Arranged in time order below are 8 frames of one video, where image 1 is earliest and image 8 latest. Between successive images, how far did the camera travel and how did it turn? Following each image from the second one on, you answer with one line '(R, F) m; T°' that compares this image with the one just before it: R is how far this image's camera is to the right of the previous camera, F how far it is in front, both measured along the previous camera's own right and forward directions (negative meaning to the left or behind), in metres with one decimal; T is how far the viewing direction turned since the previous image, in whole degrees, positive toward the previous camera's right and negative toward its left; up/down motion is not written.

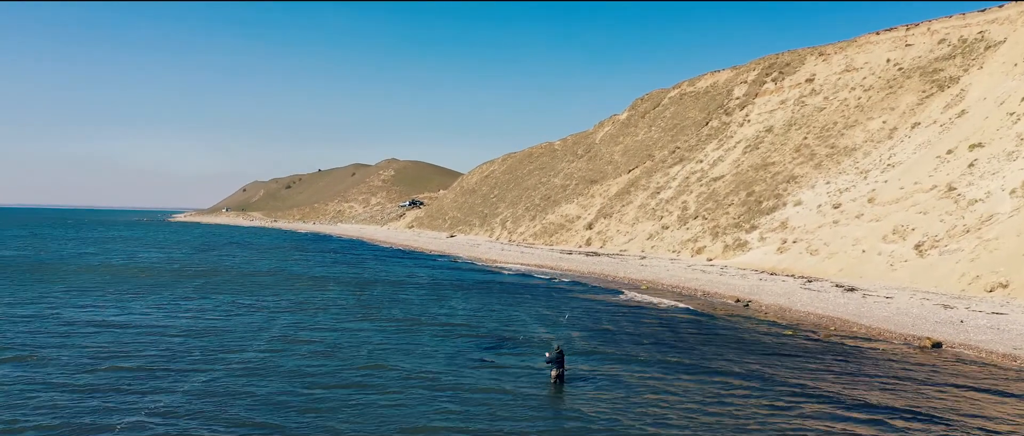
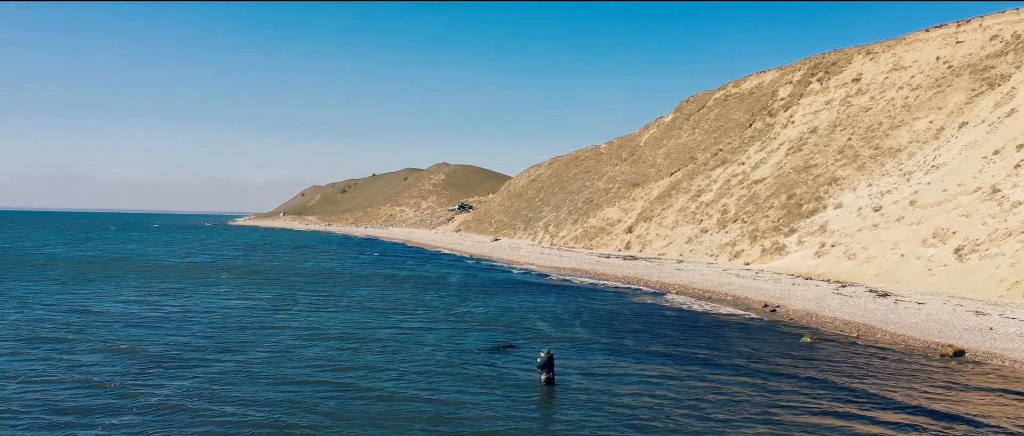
(+0.8, +0.1) m; -3°
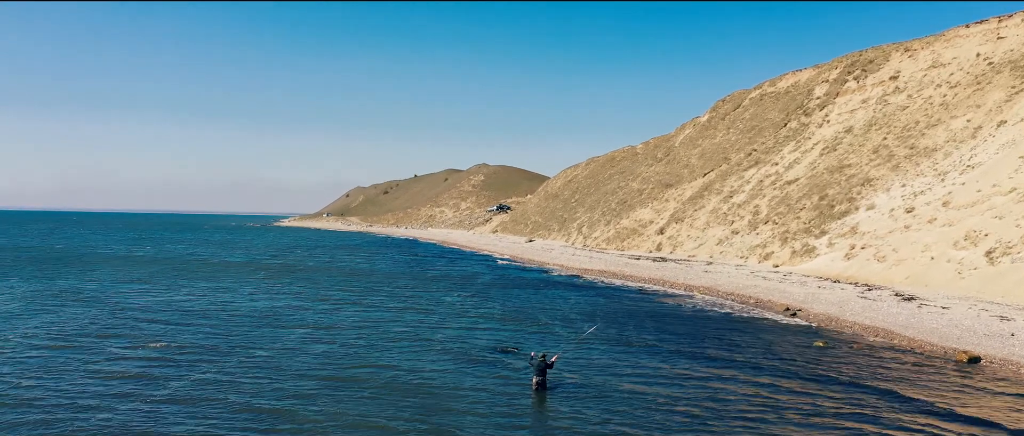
(+0.6, 0.0) m; -2°
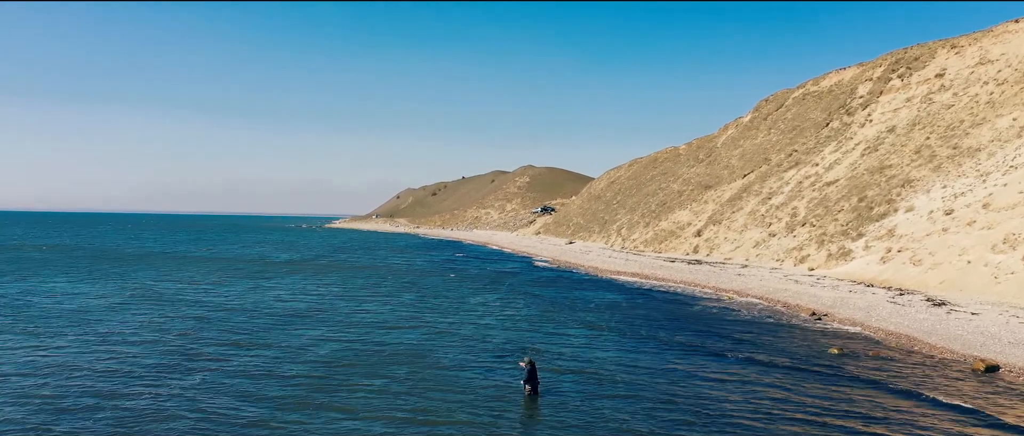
(+0.7, 0.0) m; -3°
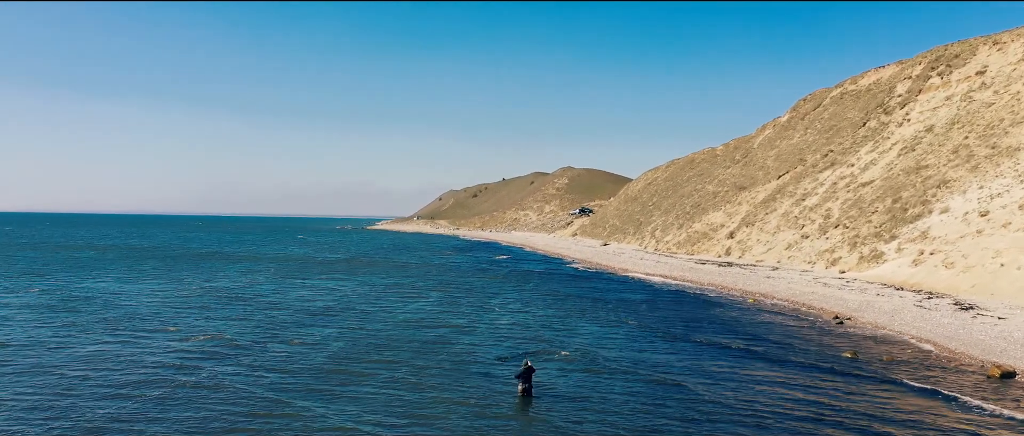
(+0.6, 0.0) m; -2°
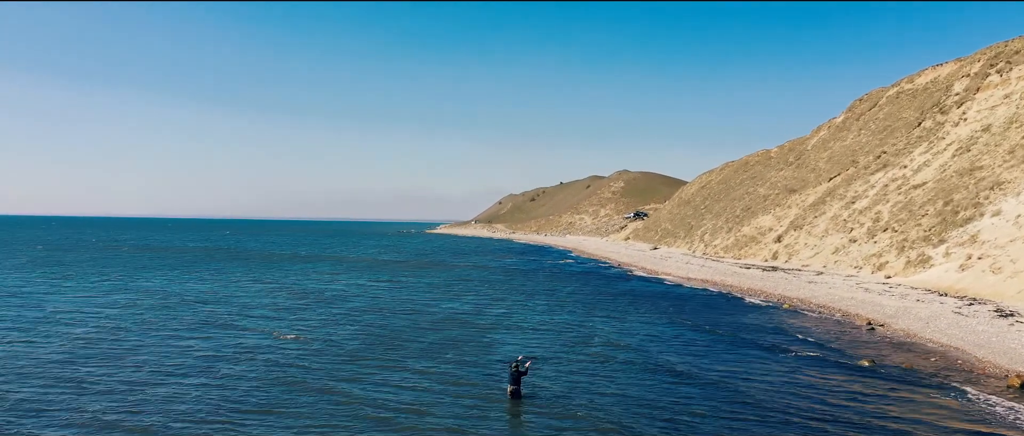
(+0.8, 0.0) m; -3°
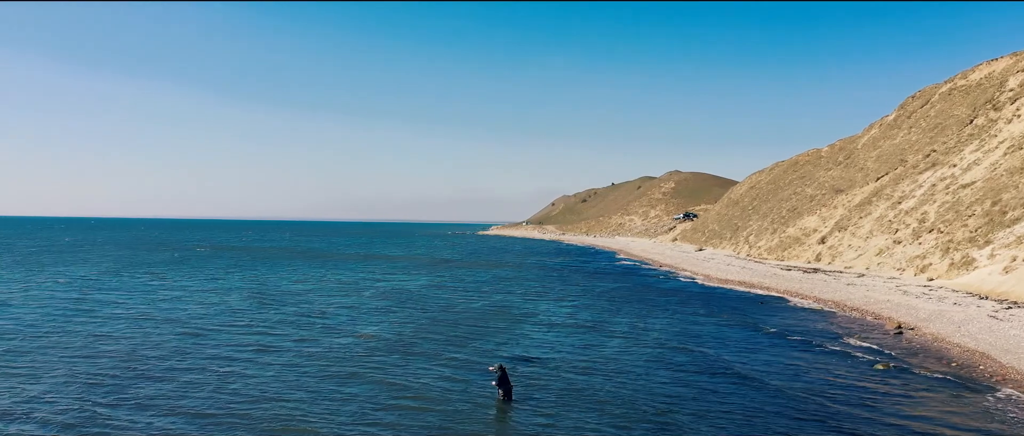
(+0.8, +0.1) m; -3°
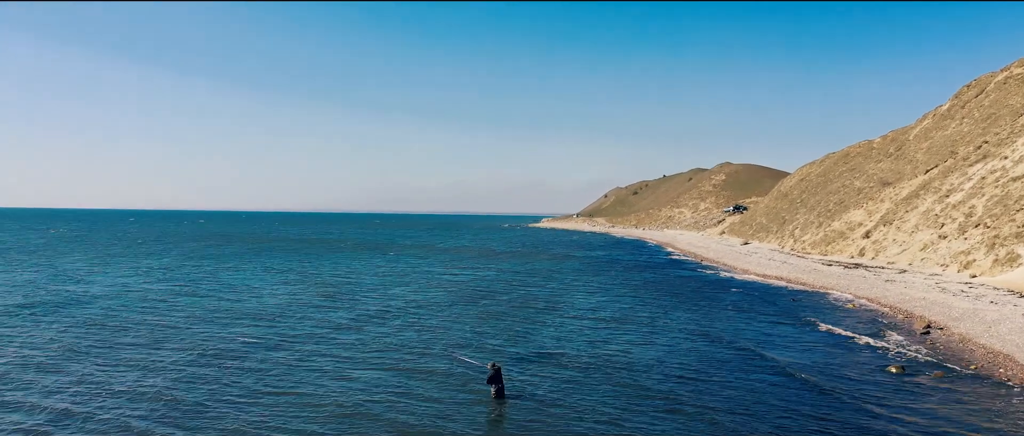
(+0.6, -0.1) m; -3°
